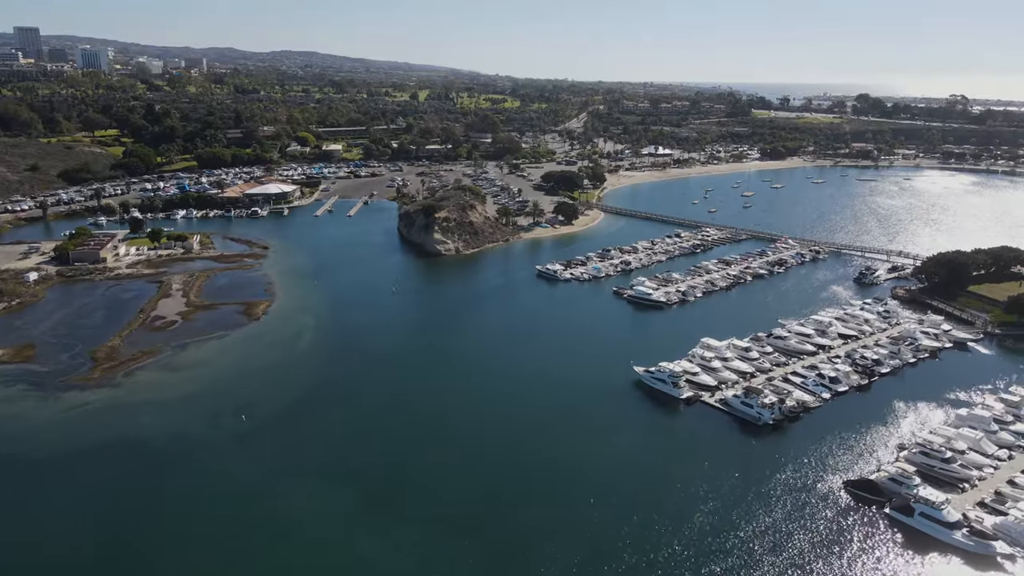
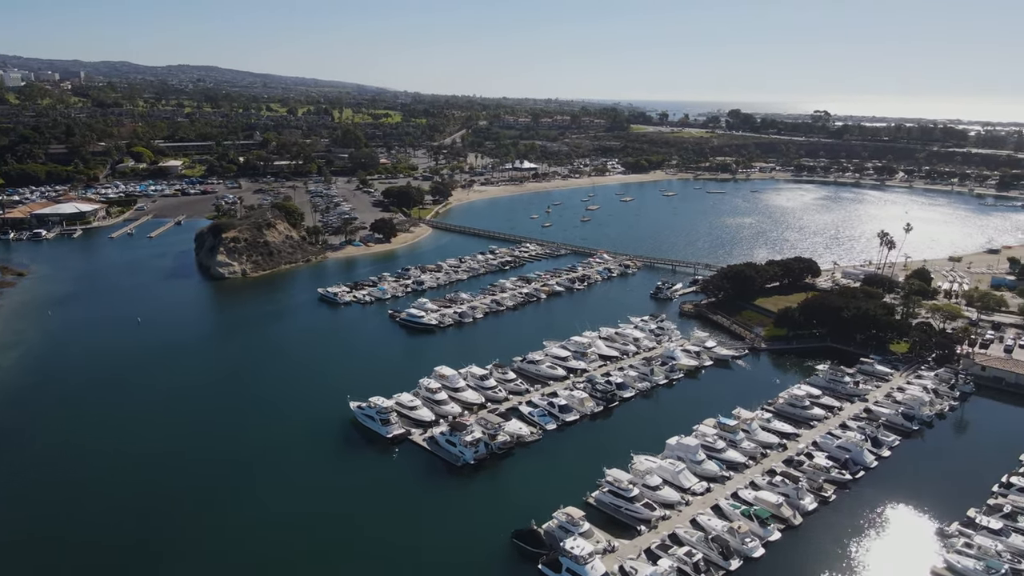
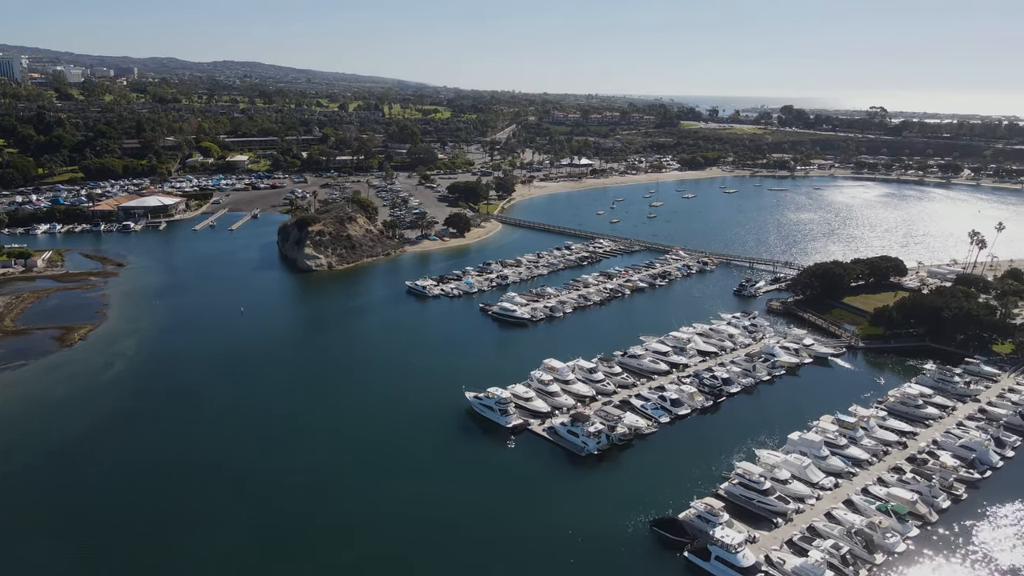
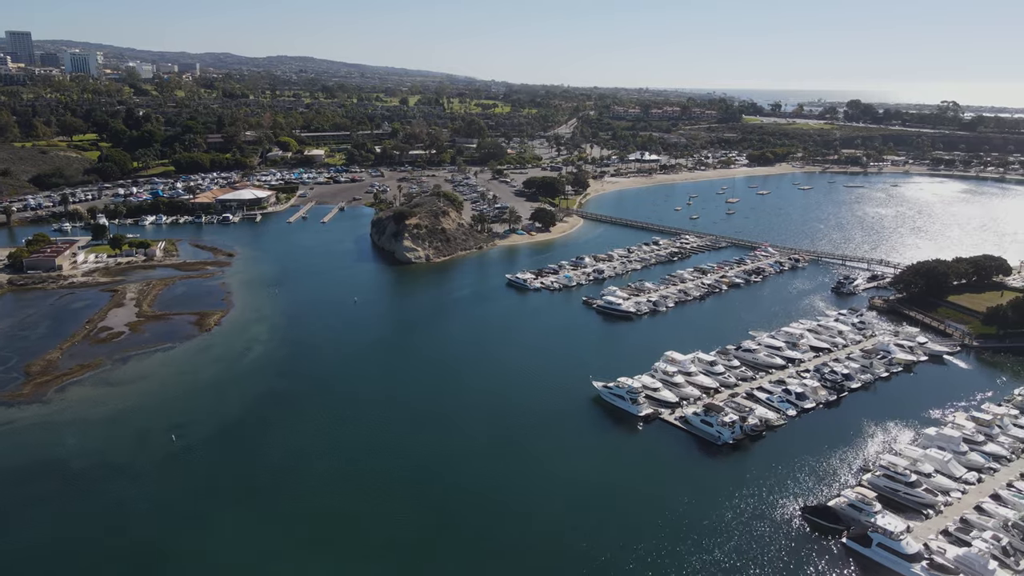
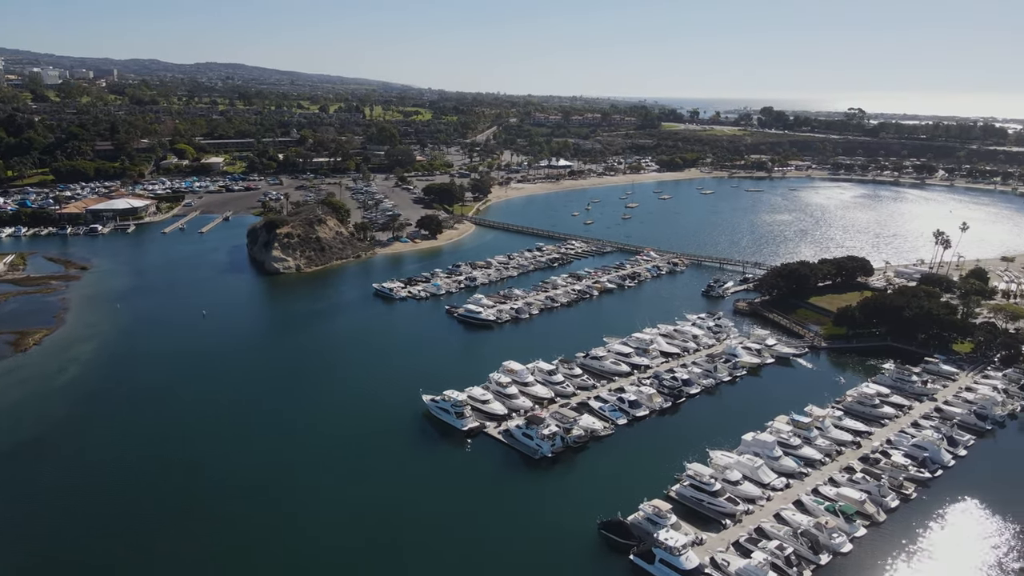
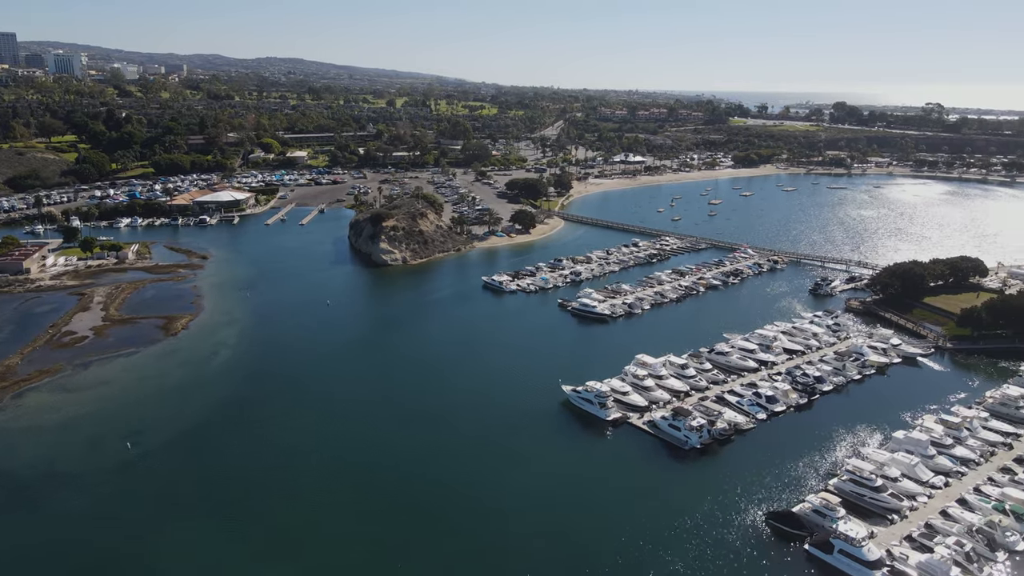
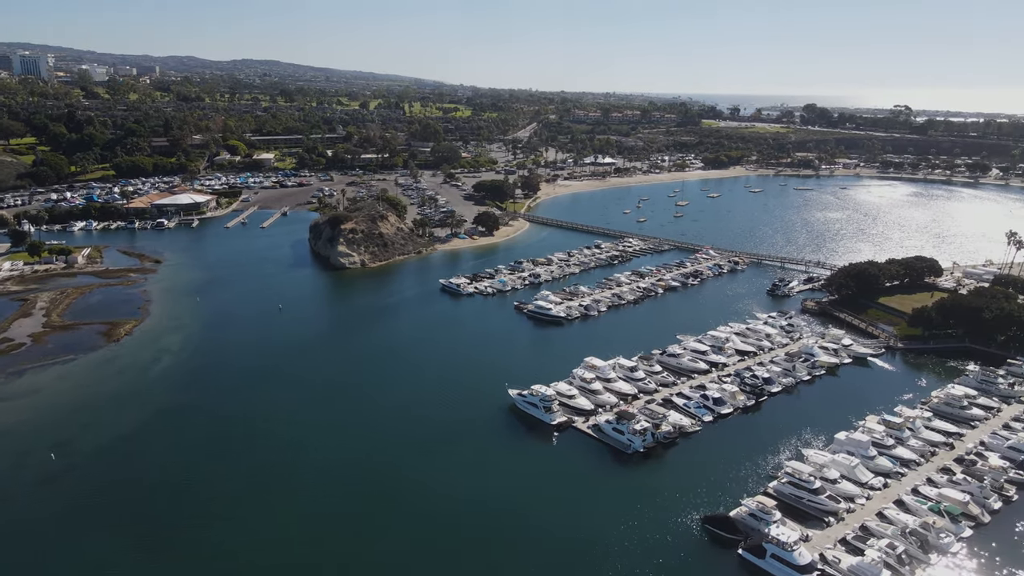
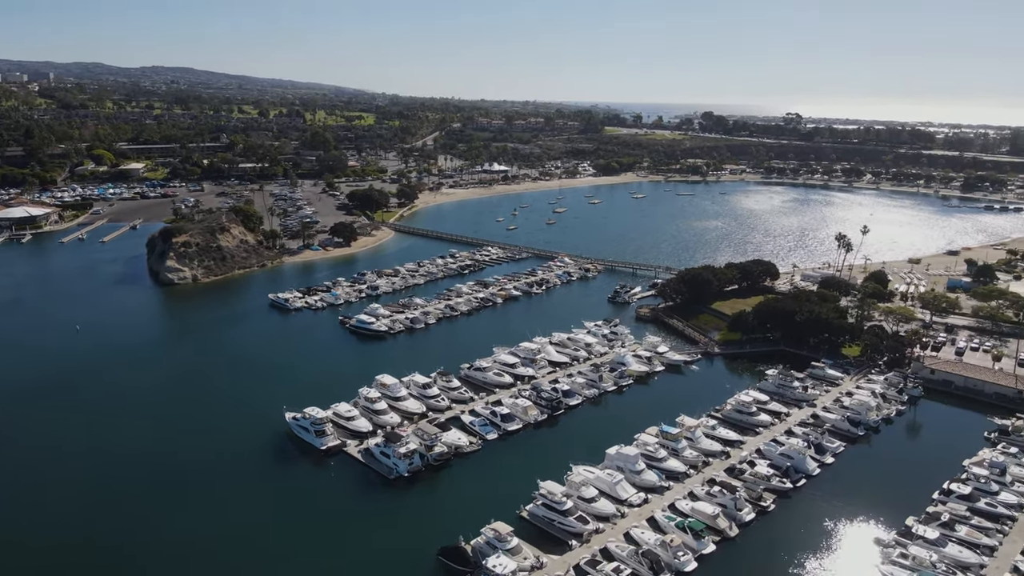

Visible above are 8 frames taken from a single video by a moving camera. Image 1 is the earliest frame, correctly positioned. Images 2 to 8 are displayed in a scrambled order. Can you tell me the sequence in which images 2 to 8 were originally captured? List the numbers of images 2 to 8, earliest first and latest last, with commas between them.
4, 6, 7, 3, 5, 2, 8
